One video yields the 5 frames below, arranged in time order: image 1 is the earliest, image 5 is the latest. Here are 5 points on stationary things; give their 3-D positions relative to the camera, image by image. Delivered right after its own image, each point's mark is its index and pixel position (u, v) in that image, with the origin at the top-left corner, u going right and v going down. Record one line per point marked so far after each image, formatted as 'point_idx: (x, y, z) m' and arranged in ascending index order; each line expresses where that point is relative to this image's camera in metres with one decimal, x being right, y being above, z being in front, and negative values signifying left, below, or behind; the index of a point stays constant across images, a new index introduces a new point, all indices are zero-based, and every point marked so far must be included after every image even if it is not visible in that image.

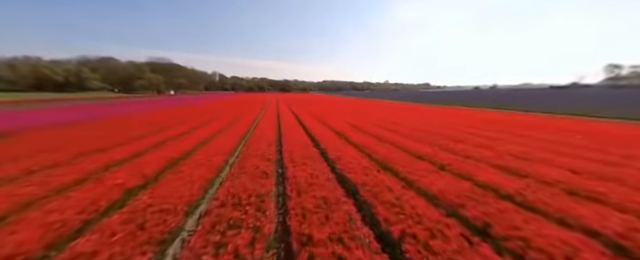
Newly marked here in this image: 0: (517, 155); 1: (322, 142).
0: (+7.5, -0.9, +7.7) m
1: (+0.1, -0.6, +9.4) m
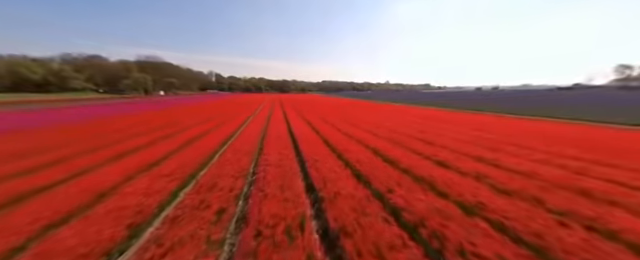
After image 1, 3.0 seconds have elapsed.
0: (+7.6, -2.0, +3.3) m
1: (+0.2, -1.6, +4.9) m
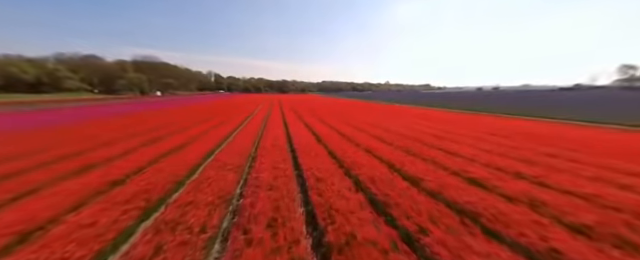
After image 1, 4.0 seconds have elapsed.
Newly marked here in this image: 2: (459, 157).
0: (+7.7, -2.3, +1.9) m
1: (+0.3, -1.9, +3.5) m
2: (+5.7, -1.1, +8.3) m
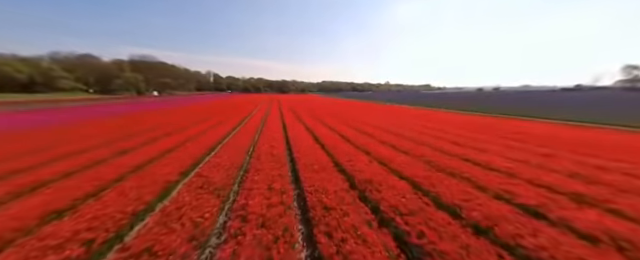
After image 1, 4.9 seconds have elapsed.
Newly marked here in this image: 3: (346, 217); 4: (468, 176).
0: (+7.9, -2.6, +0.6) m
1: (+0.5, -2.2, +2.2) m
2: (+5.8, -1.4, +7.0) m
3: (+0.5, -1.9, +4.1) m
4: (+4.6, -1.4, +6.4) m
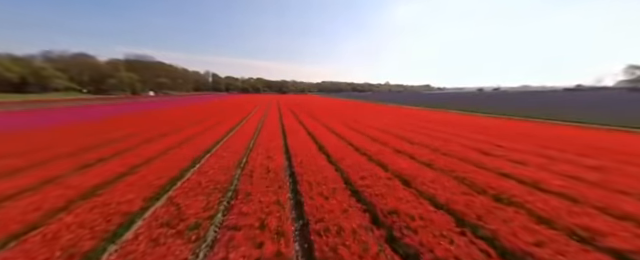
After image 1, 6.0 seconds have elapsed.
0: (+8.1, -2.9, -0.8) m
1: (+0.7, -2.5, +0.8) m
2: (+6.0, -1.7, +5.6) m
3: (+0.7, -2.1, +2.7) m
4: (+4.9, -1.7, +5.0) m
